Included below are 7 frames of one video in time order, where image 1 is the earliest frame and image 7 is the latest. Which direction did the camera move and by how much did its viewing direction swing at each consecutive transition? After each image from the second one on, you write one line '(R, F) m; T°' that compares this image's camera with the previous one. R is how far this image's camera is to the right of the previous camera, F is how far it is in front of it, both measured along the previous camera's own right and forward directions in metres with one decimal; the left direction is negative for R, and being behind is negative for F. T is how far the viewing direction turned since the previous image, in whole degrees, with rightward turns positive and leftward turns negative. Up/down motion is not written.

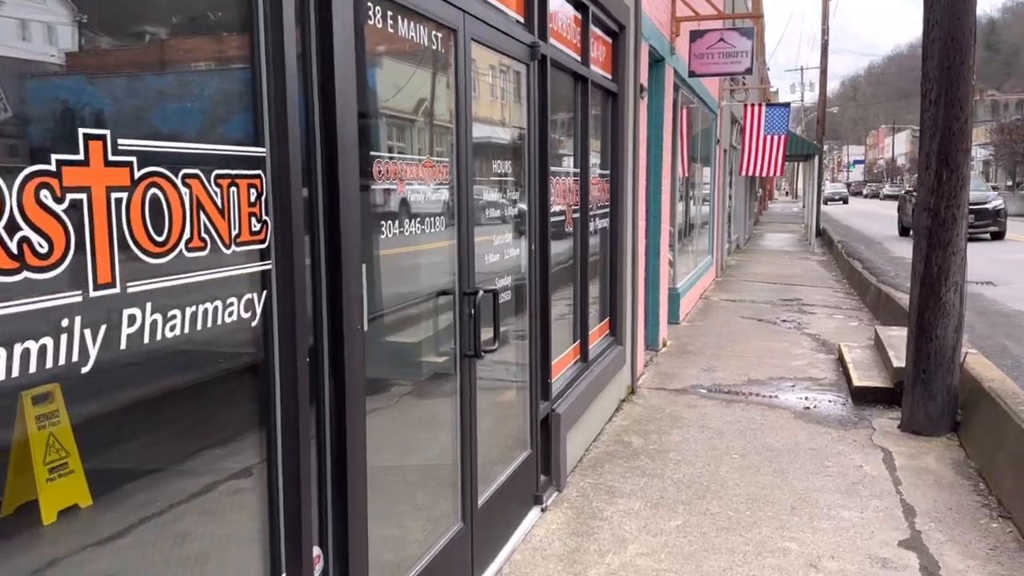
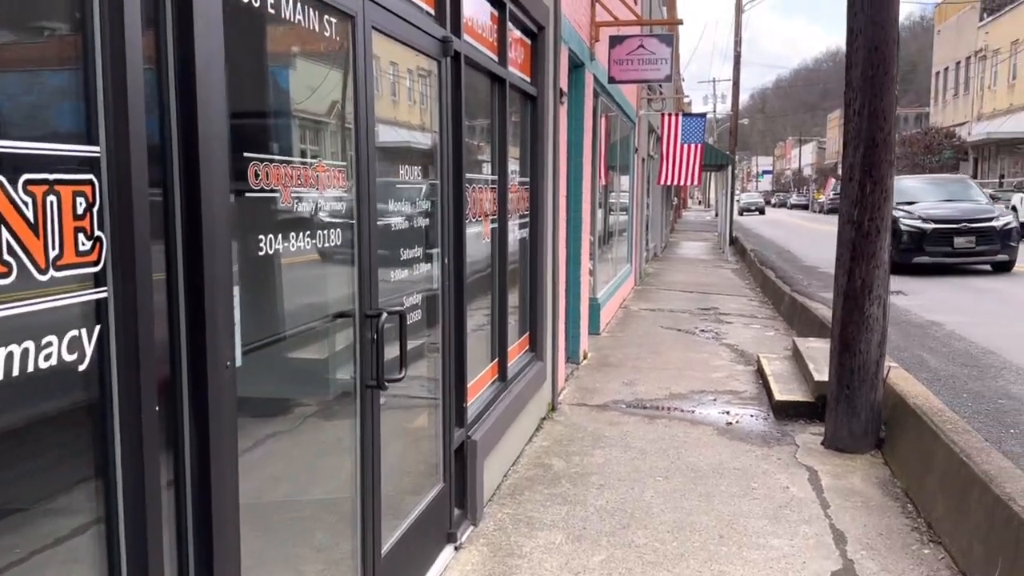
(0.0, +0.3) m; +6°
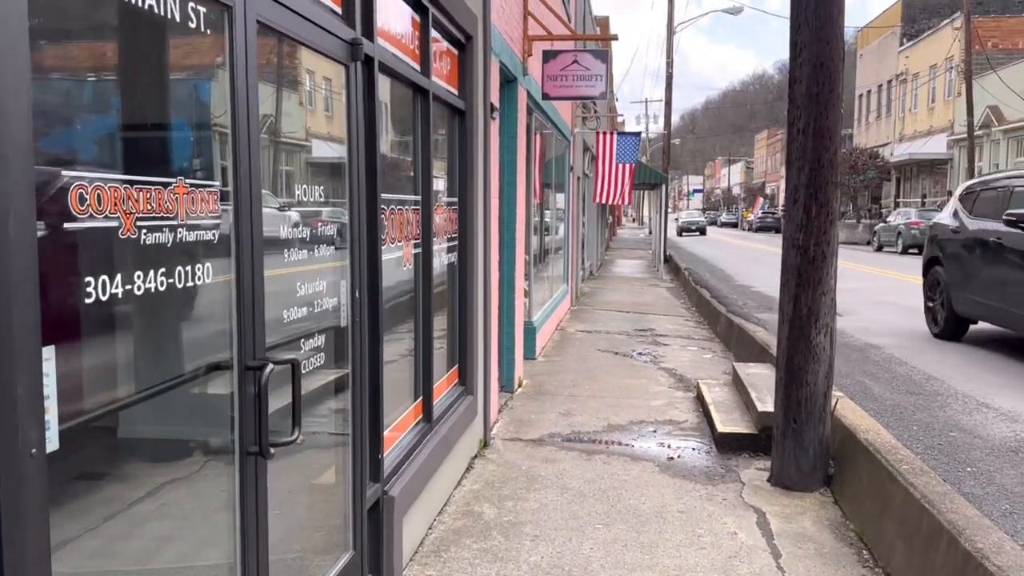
(+0.1, +0.4) m; +4°
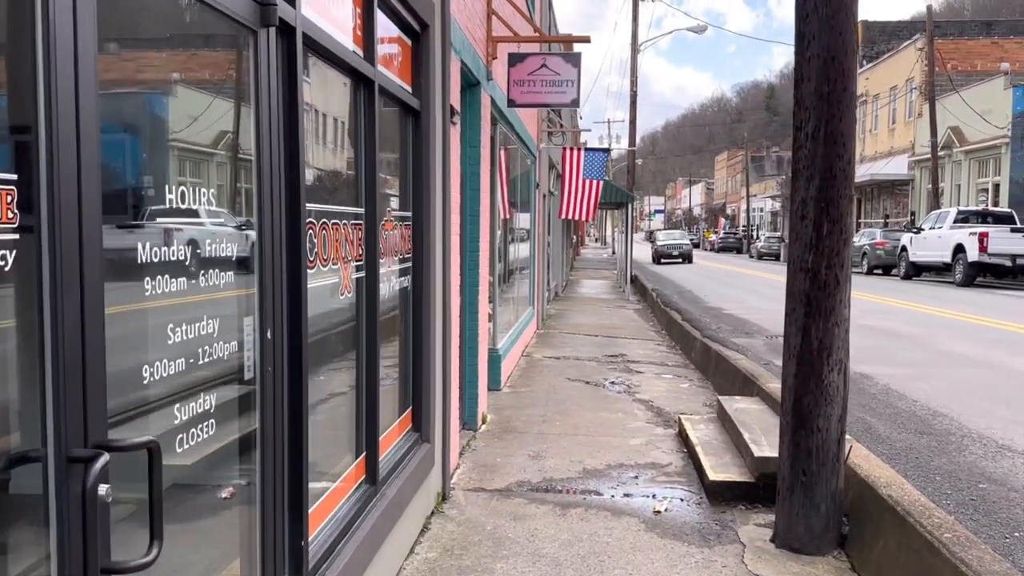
(0.0, +0.7) m; +3°
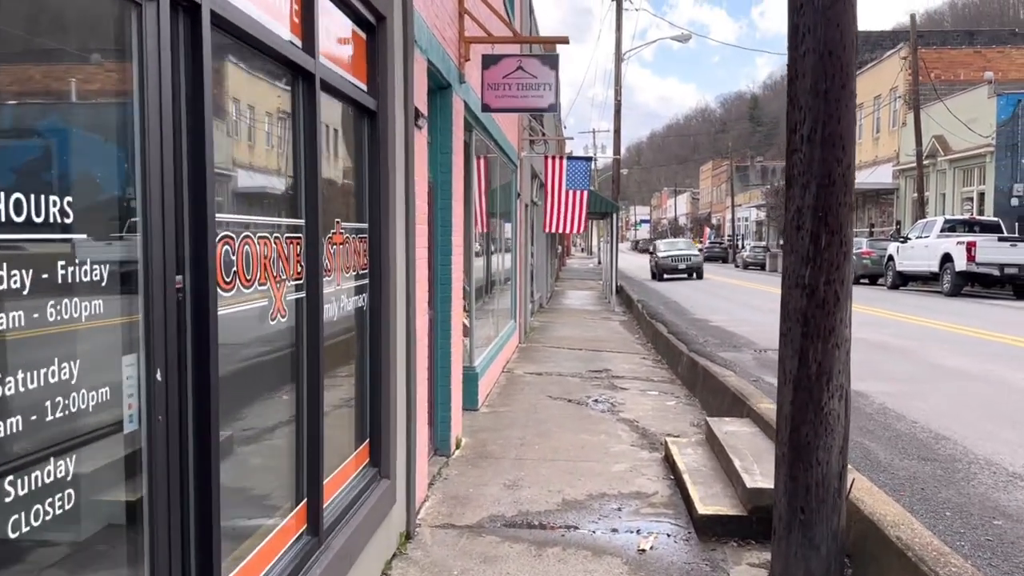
(+0.1, +0.4) m; +1°
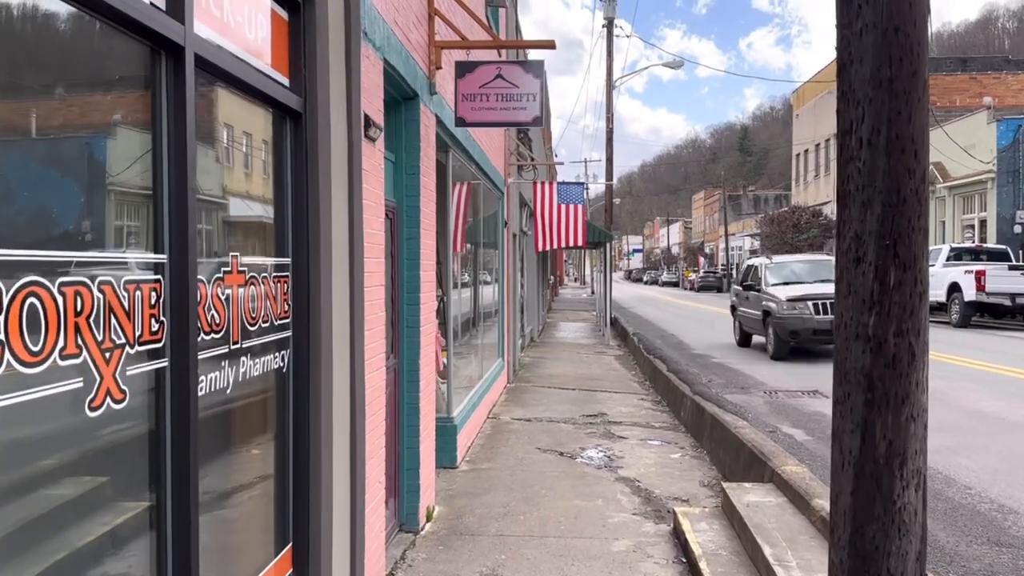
(+0.1, +1.0) m; 0°
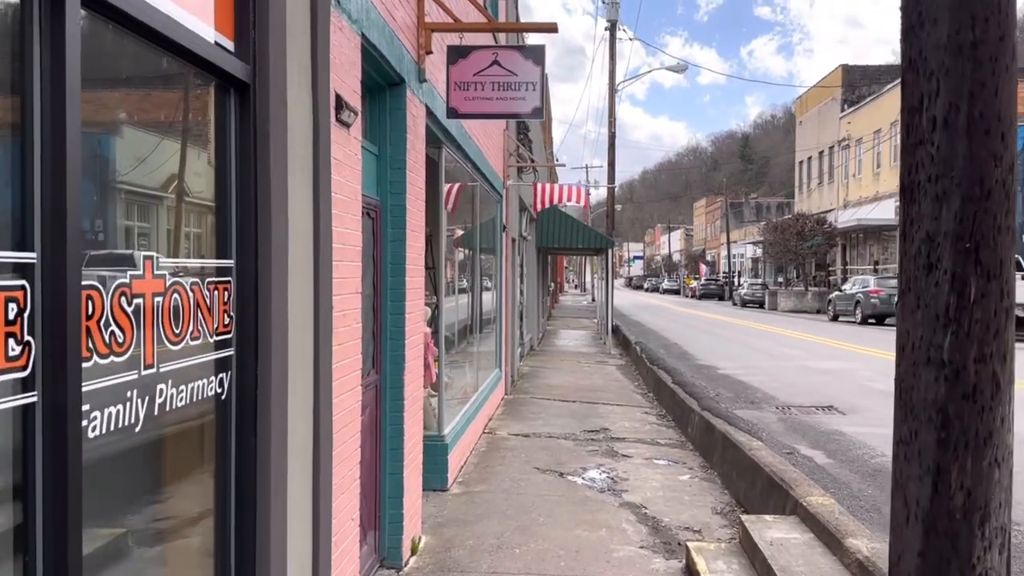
(0.0, +0.5) m; 0°
